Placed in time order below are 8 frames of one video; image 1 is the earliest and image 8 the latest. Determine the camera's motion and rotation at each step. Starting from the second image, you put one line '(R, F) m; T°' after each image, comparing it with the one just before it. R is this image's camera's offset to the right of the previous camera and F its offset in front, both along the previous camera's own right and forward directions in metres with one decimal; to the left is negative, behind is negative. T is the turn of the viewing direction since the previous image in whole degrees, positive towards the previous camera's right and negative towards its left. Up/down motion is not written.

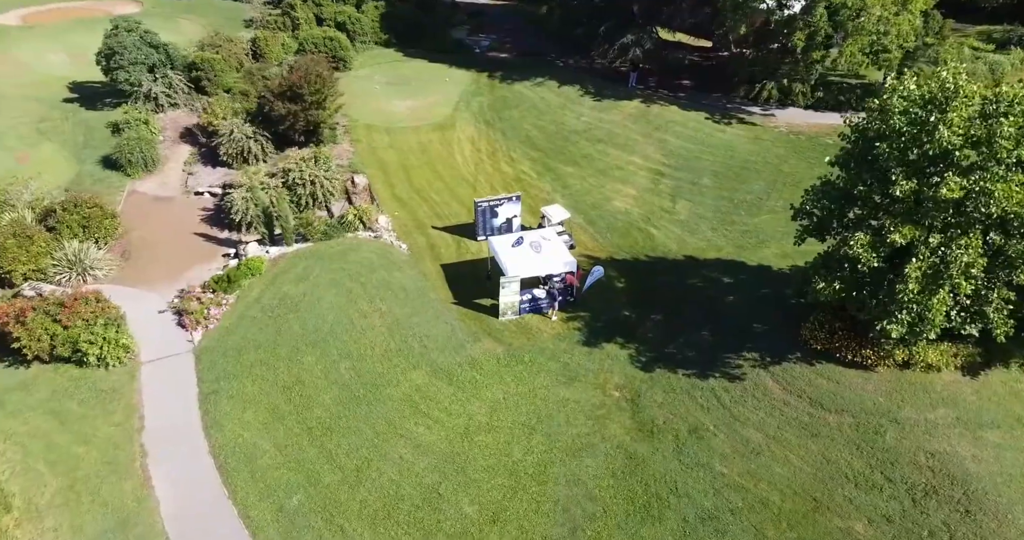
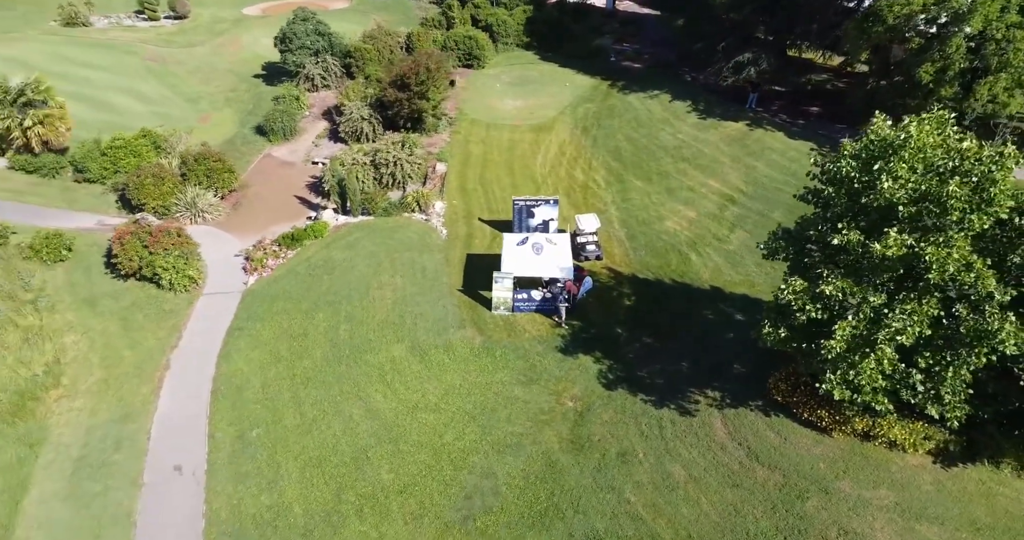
(+6.4, +0.2) m; -15°
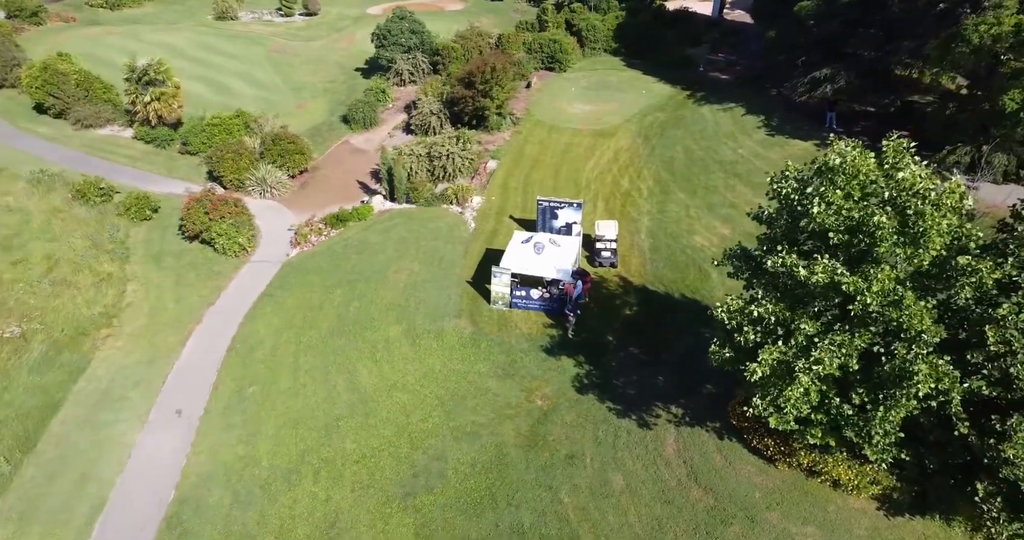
(+4.2, -0.2) m; -10°
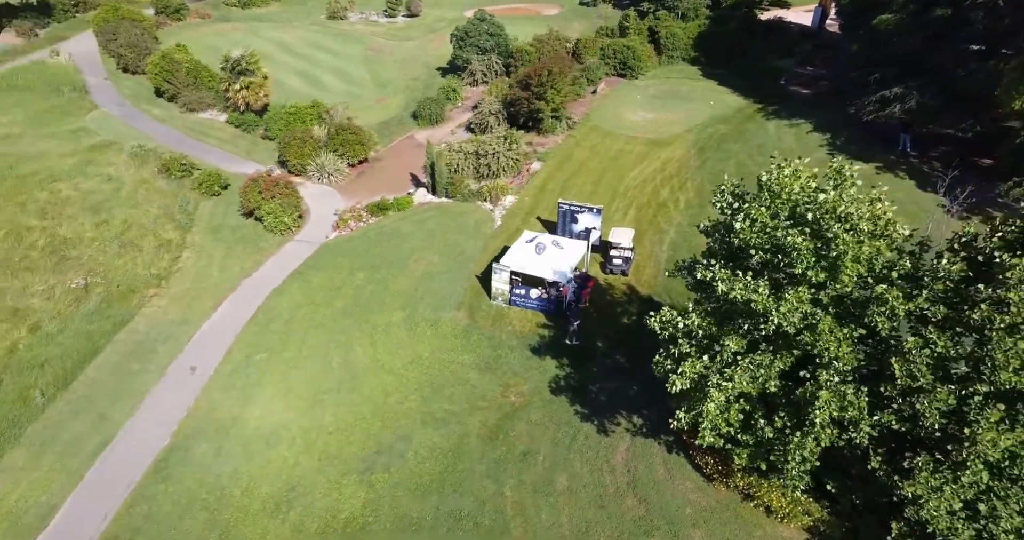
(+3.7, -0.2) m; -9°
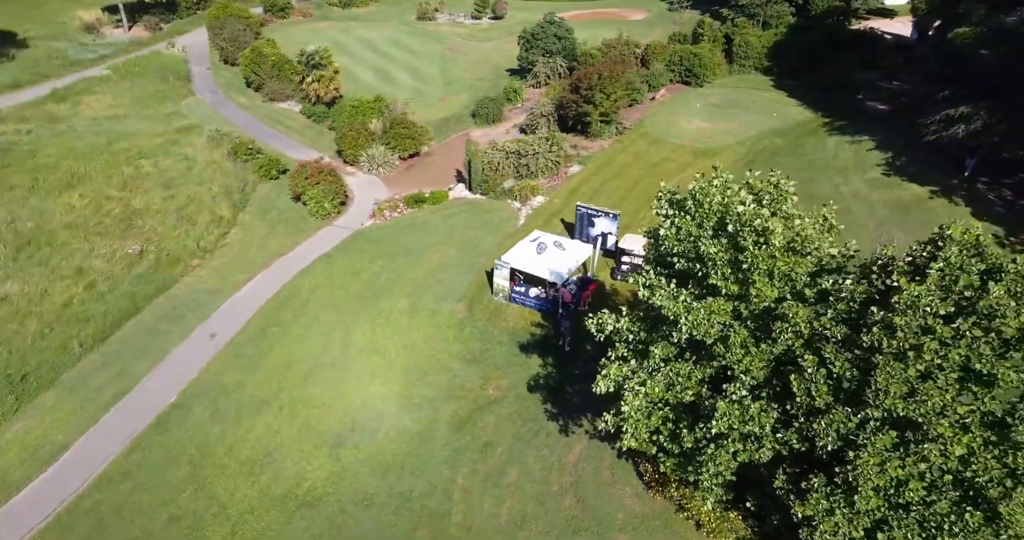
(+3.4, -0.2) m; -8°
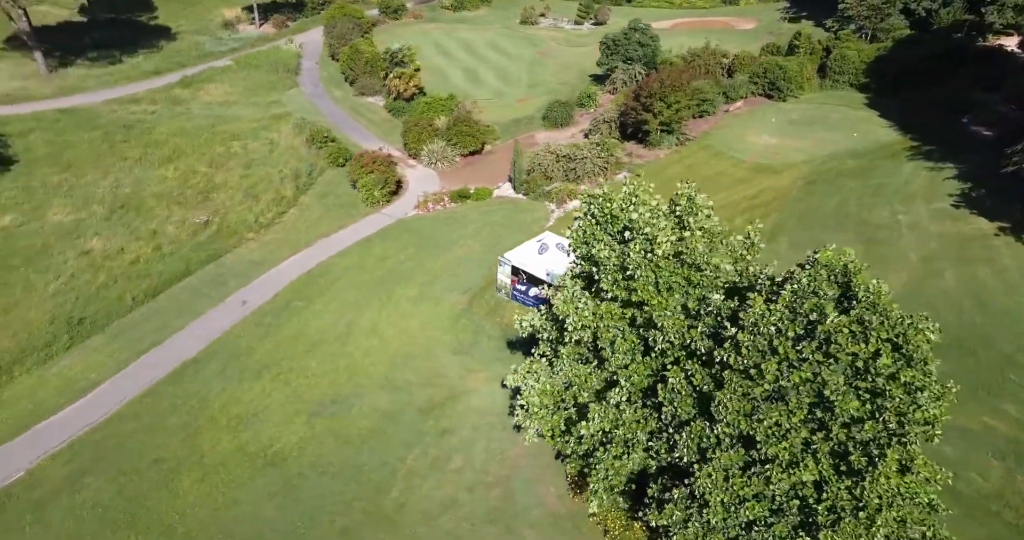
(+4.2, -0.1) m; -10°
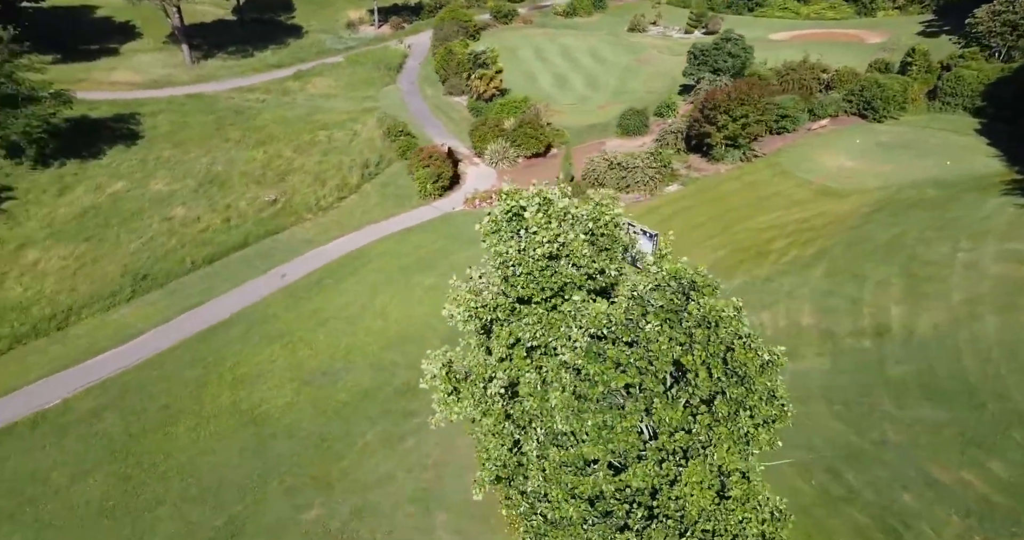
(+4.5, 0.0) m; -10°
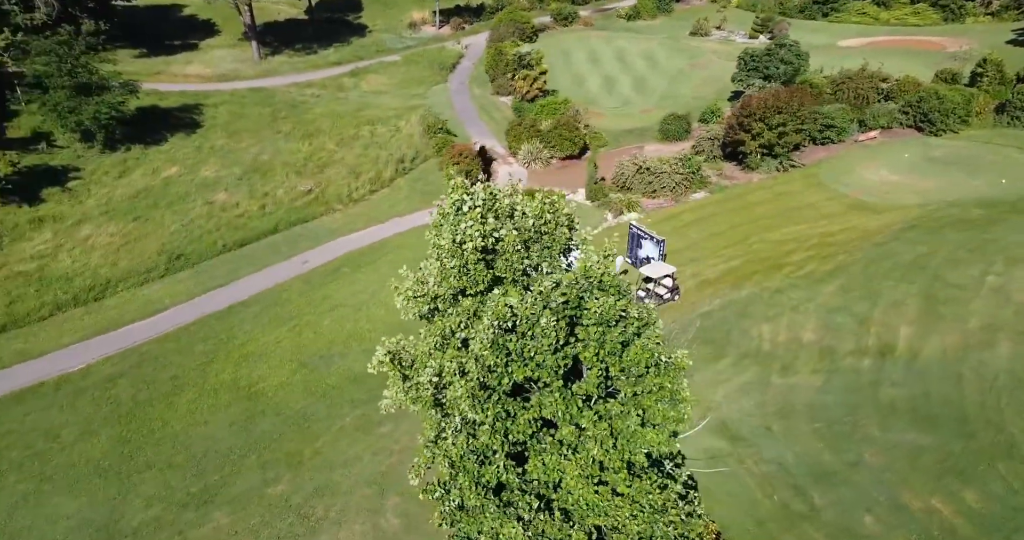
(+2.7, 0.0) m; -6°
